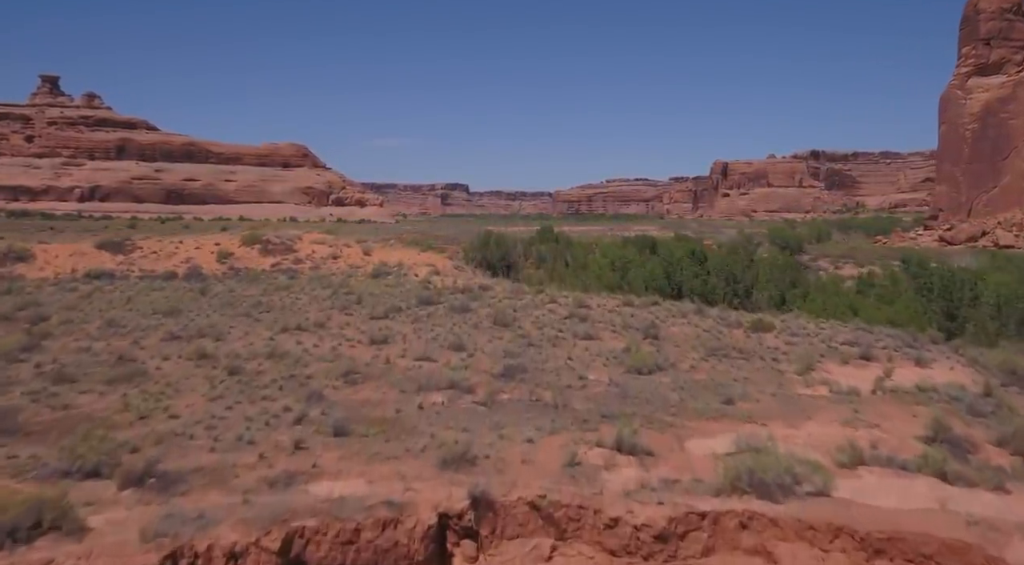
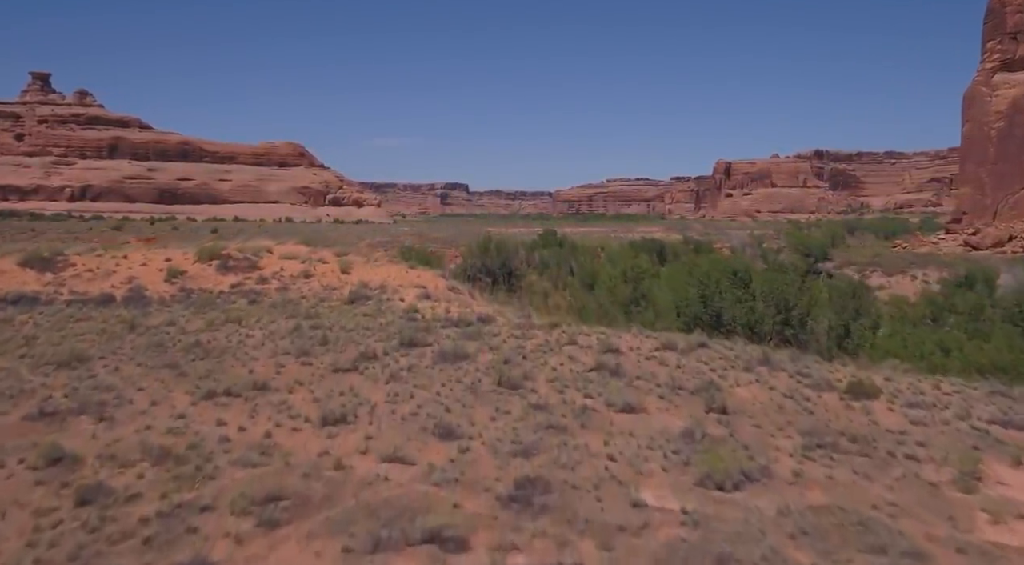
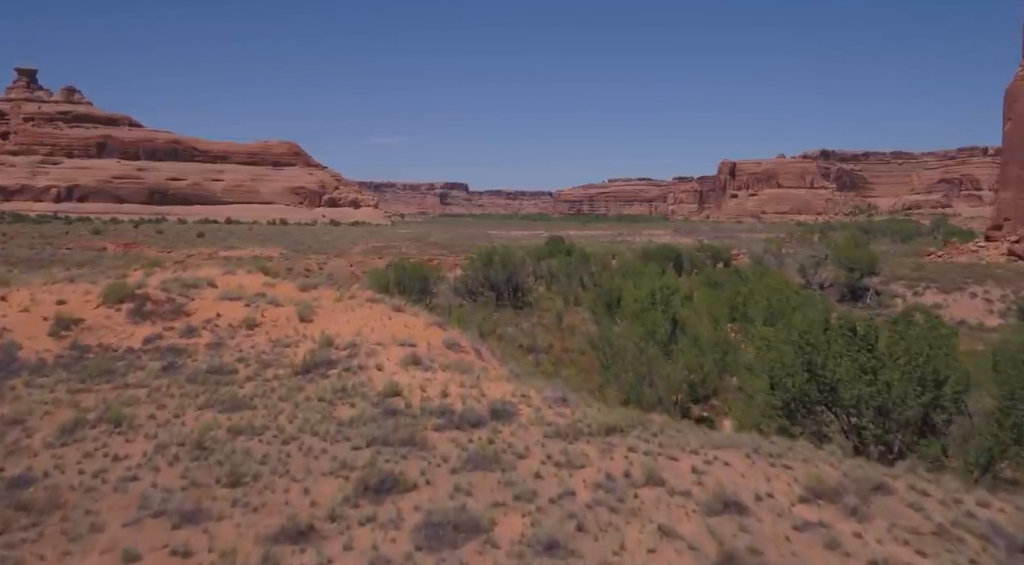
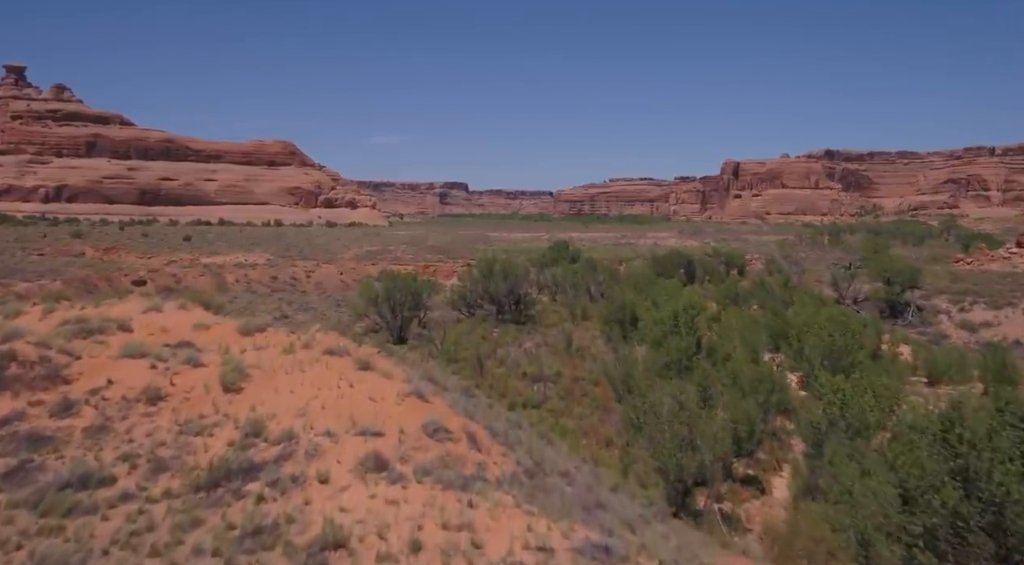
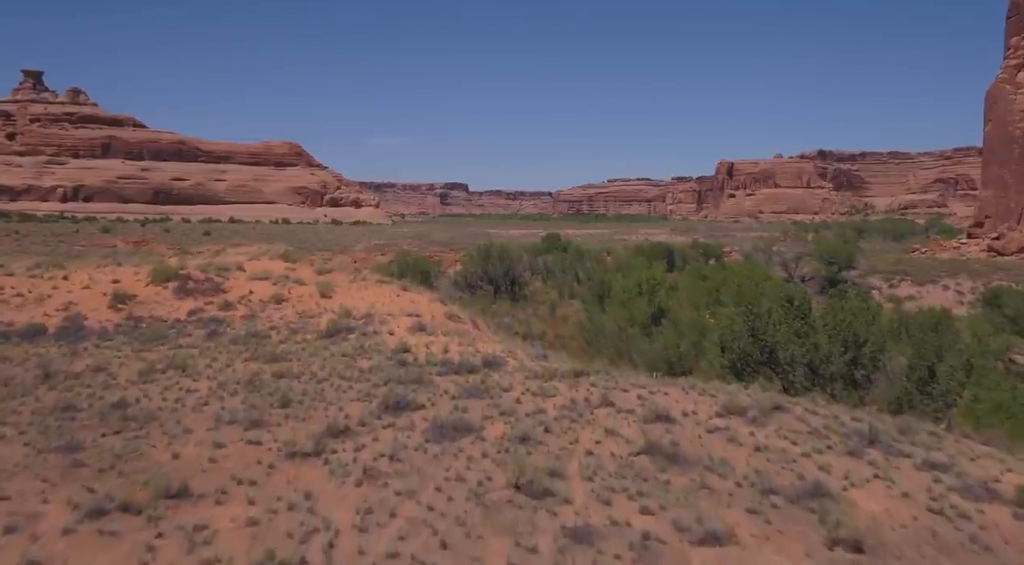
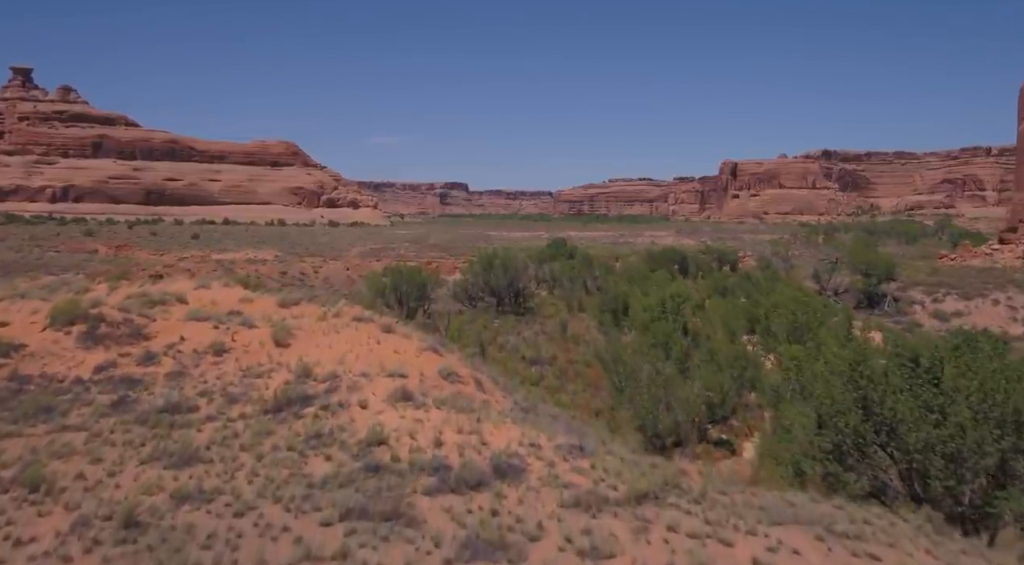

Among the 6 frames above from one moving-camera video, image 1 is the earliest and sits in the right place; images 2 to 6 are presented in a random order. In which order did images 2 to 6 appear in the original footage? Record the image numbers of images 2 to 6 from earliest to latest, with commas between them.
2, 5, 3, 6, 4
